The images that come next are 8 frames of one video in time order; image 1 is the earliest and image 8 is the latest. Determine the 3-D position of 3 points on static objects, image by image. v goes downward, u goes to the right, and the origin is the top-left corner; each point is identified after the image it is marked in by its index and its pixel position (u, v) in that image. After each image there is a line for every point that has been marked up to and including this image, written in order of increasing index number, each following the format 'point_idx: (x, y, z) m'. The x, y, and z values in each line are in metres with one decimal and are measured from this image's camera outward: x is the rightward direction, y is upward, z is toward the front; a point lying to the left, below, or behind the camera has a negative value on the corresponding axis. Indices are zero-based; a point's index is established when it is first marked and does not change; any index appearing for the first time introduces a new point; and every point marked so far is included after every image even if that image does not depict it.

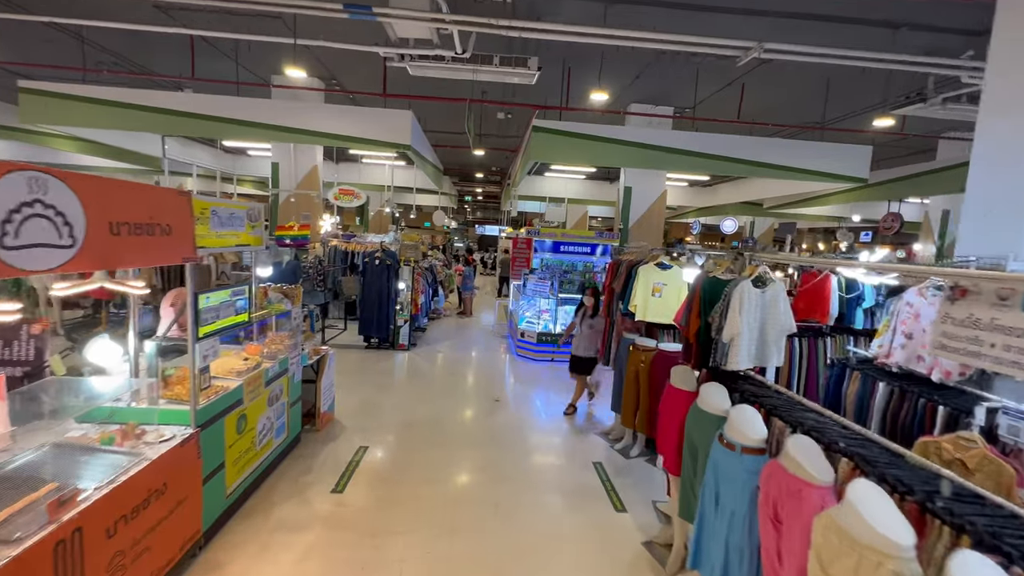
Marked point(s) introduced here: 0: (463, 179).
0: (-1.9, +4.4, +18.1) m
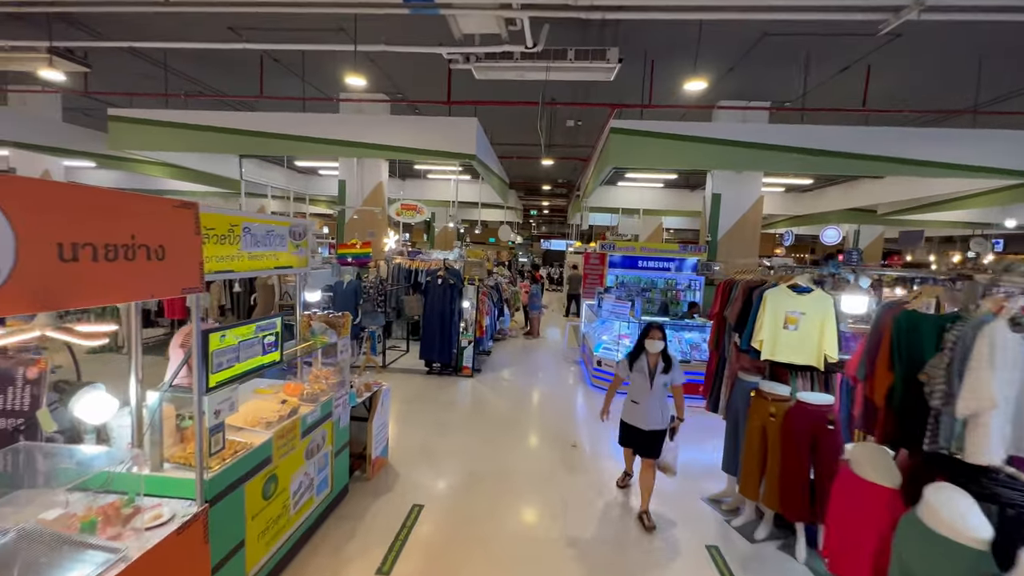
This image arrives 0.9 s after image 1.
0: (+0.7, +3.7, +17.6) m
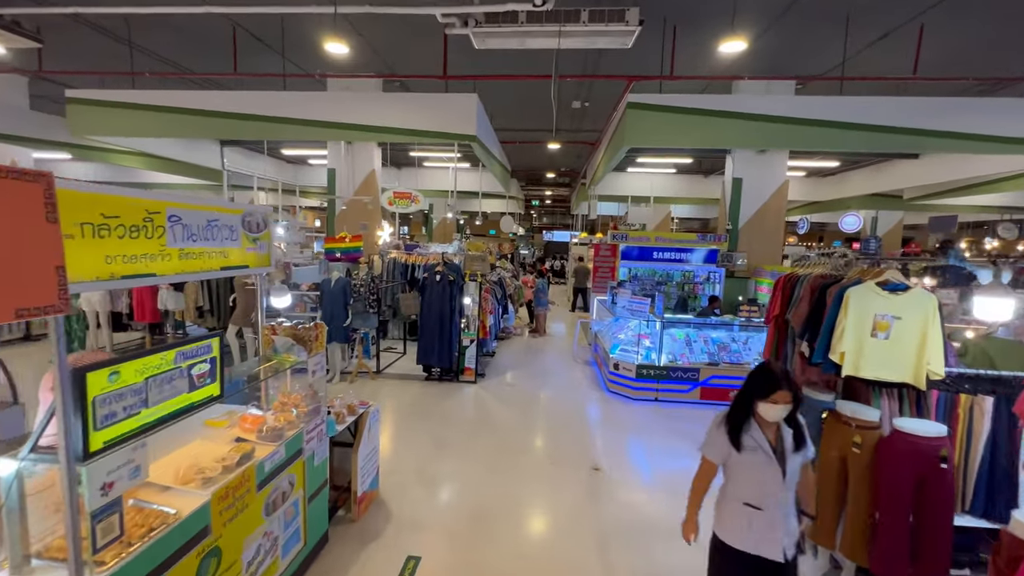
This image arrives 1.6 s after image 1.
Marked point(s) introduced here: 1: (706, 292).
0: (+0.8, +4.0, +16.8) m
1: (+3.6, -0.1, +8.3) m
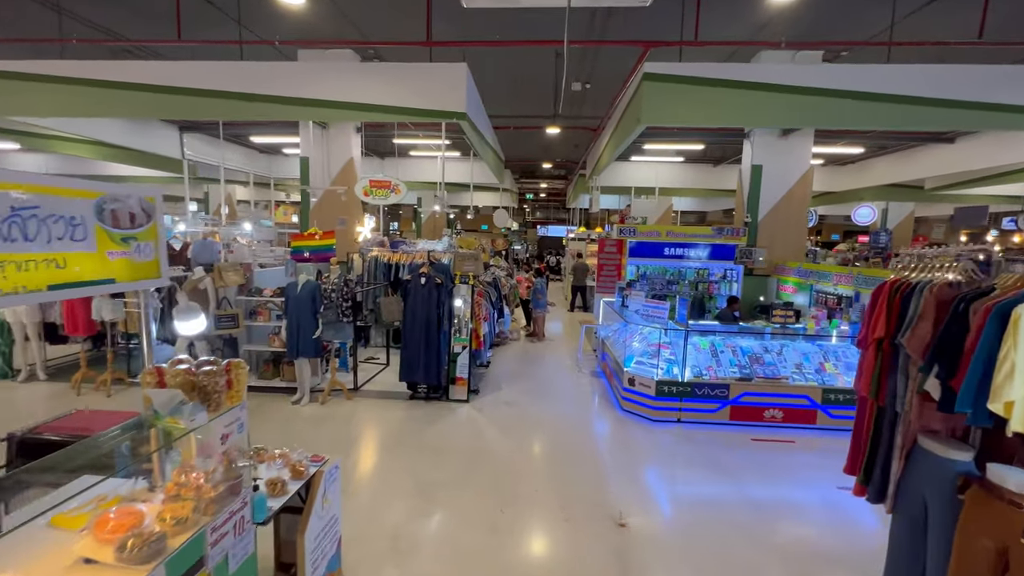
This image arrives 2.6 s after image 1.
0: (+0.5, +4.0, +15.9) m
1: (+3.5, -0.1, +7.5) m
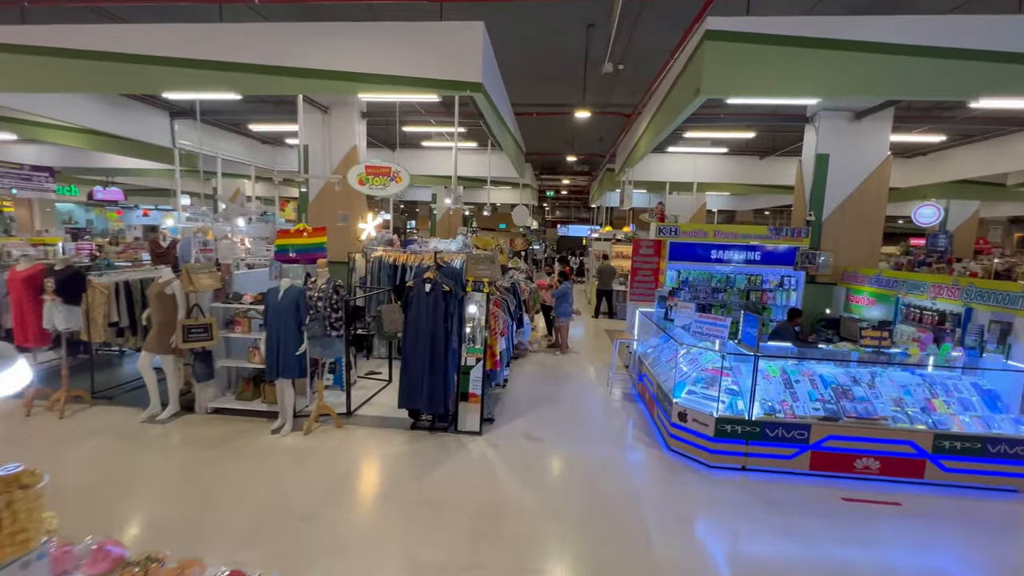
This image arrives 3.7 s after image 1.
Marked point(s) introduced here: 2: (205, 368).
0: (+1.2, +3.9, +15.0) m
1: (+3.8, -0.2, +6.5) m
2: (-3.1, -0.8, +4.6) m
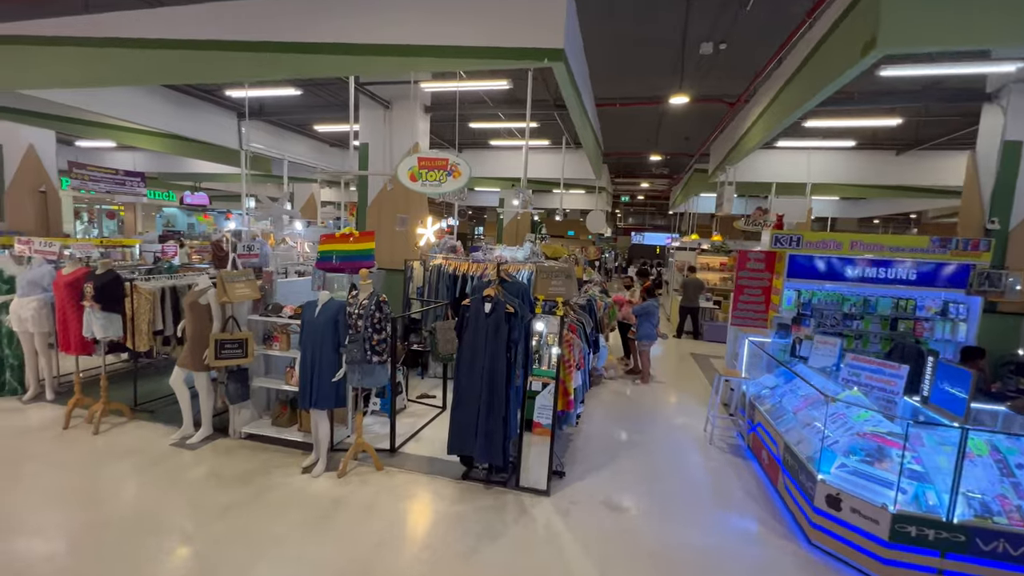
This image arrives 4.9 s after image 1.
0: (+3.4, +3.5, +13.8) m
1: (+4.7, -0.5, +4.9) m
2: (-2.5, -0.9, +4.1) m
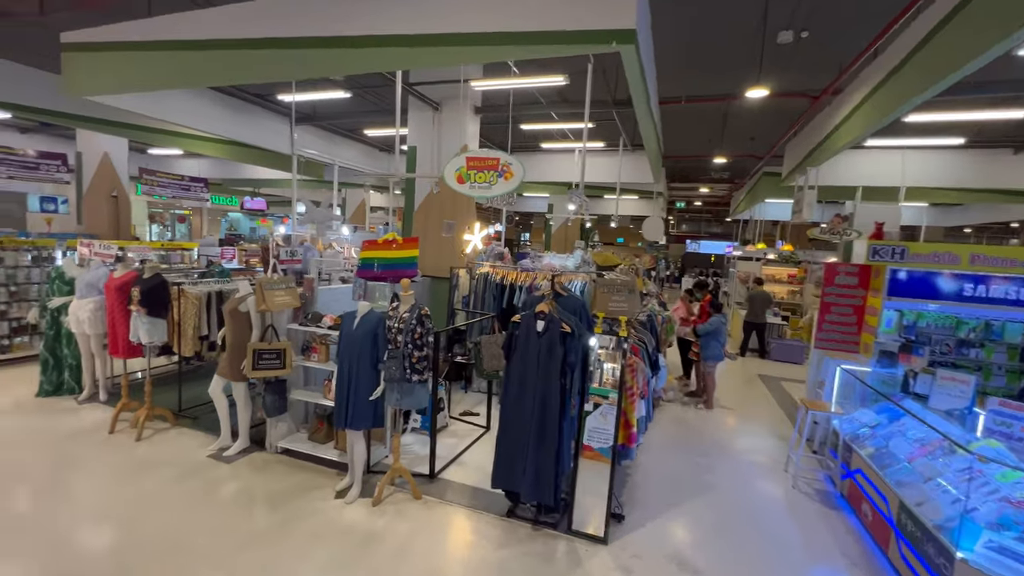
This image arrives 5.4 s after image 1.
0: (+4.9, +3.2, +13.0) m
1: (+5.2, -0.8, +4.0) m
2: (-2.0, -1.0, +3.9) m
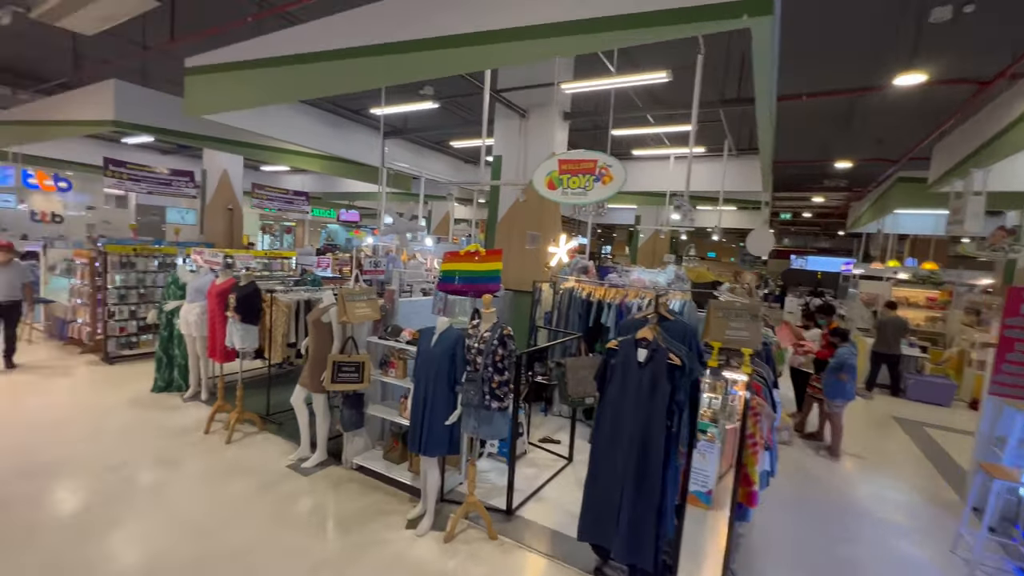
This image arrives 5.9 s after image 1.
0: (+7.2, +2.7, +11.7) m
1: (+5.8, -1.0, +2.7) m
2: (-1.3, -1.1, +3.8) m
